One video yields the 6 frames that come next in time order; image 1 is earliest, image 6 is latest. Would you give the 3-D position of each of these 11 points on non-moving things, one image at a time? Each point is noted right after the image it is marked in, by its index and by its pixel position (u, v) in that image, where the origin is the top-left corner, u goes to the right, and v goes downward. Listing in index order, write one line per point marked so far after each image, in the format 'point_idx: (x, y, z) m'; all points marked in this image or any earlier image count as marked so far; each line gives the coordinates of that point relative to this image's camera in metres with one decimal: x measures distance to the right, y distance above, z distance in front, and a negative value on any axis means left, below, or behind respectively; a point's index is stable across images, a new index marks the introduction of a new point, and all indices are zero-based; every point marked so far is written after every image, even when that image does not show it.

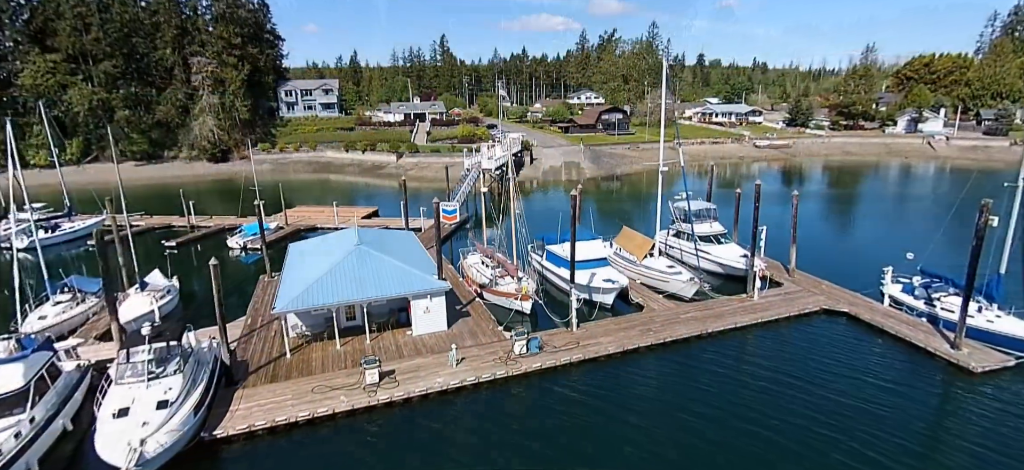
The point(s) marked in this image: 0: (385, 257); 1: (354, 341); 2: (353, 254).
0: (-5.1, -0.9, +18.6) m
1: (-5.8, -3.9, +17.2) m
2: (-6.3, -0.7, +18.5) m
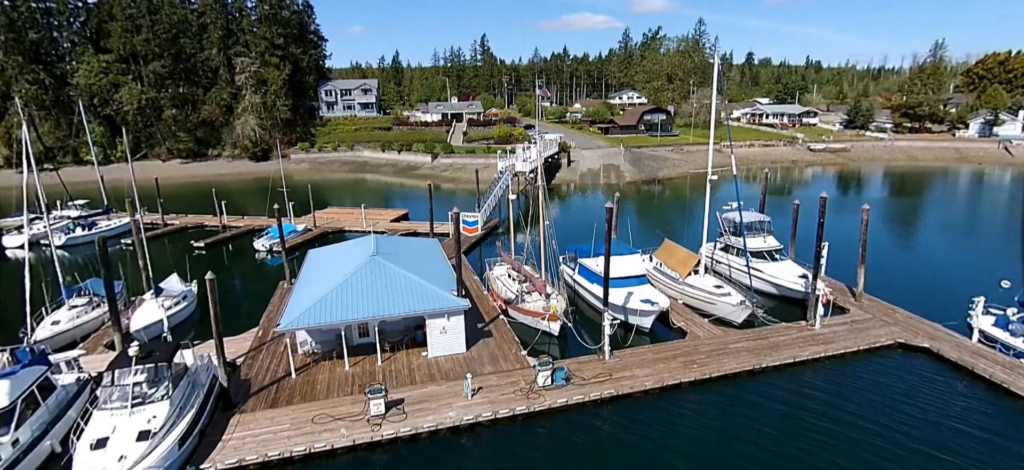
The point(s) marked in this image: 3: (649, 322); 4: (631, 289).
0: (-4.1, -1.3, +17.2) m
1: (-5.0, -4.3, +15.9) m
2: (-5.3, -1.1, +17.2) m
3: (+5.3, -3.4, +18.2) m
4: (+5.0, -2.2, +19.4) m
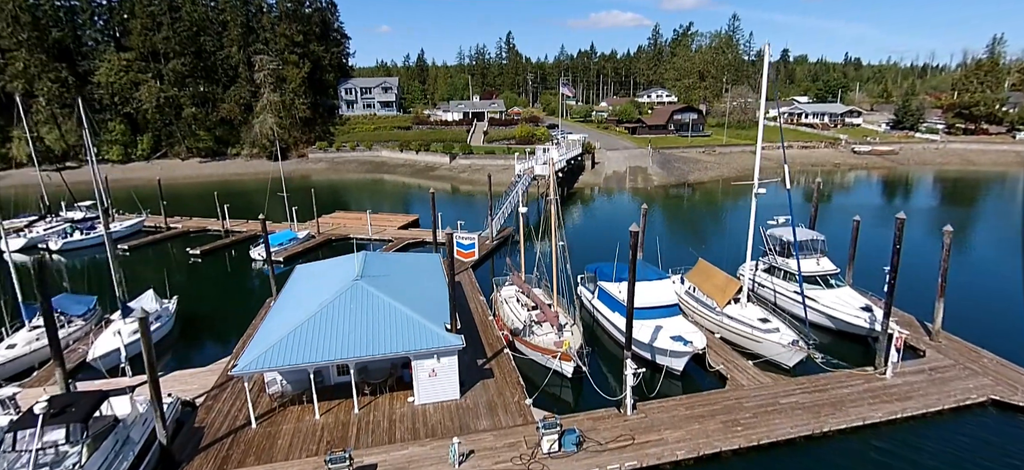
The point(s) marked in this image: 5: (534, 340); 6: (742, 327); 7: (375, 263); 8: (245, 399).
0: (-4.0, -2.0, +14.7) m
1: (-5.0, -5.0, +13.5) m
2: (-5.2, -1.8, +14.8) m
3: (+5.5, -4.2, +15.2) m
4: (+5.2, -3.1, +16.4) m
5: (+0.8, -3.7, +16.3) m
6: (+8.2, -3.3, +16.7) m
7: (-5.0, -1.0, +17.0) m
8: (-7.9, -4.9, +13.9) m
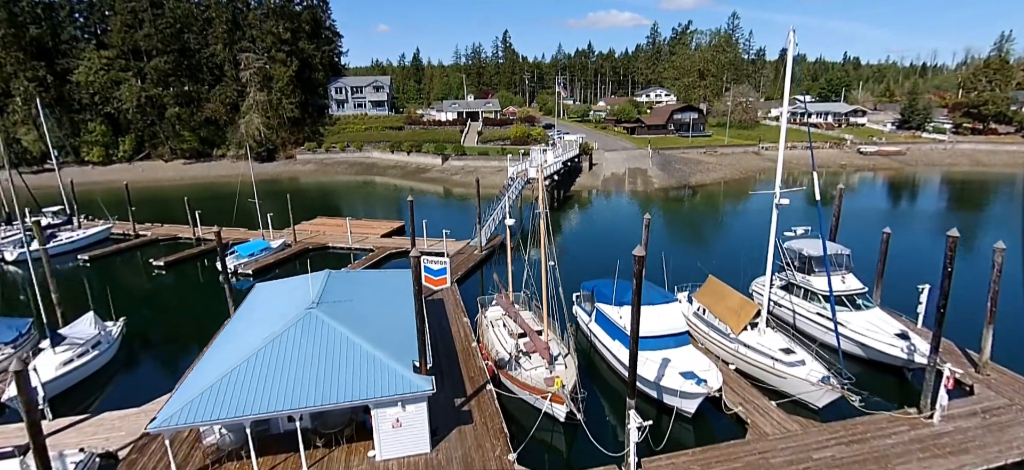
0: (-4.5, -2.5, +12.4) m
1: (-5.4, -5.5, +11.2) m
2: (-5.7, -2.3, +12.5) m
3: (+5.0, -4.7, +12.9) m
4: (+4.7, -3.6, +14.2) m
5: (+0.3, -4.2, +14.1) m
6: (+7.7, -3.8, +14.5) m
7: (-5.5, -1.6, +14.8) m
8: (-8.4, -5.4, +11.7) m
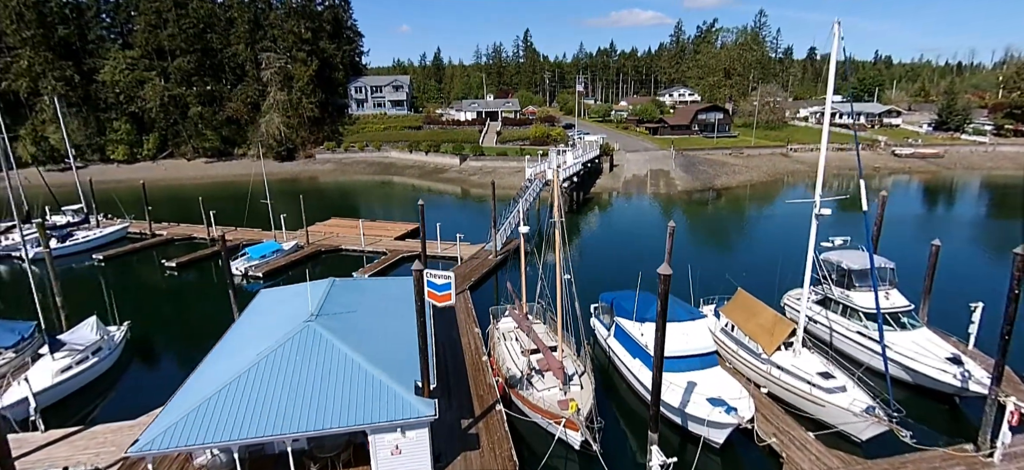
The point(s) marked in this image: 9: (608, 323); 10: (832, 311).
0: (-4.2, -2.8, +11.6) m
1: (-5.2, -5.7, +10.4) m
2: (-5.4, -2.6, +11.8) m
3: (+5.3, -5.1, +11.8) m
4: (+5.0, -3.9, +13.0) m
5: (+0.6, -4.5, +13.1) m
6: (+8.0, -4.2, +13.2) m
7: (-5.1, -1.8, +14.0) m
8: (-8.2, -5.6, +11.0) m
9: (+3.4, -3.2, +16.9) m
10: (+11.5, -2.7, +17.0) m
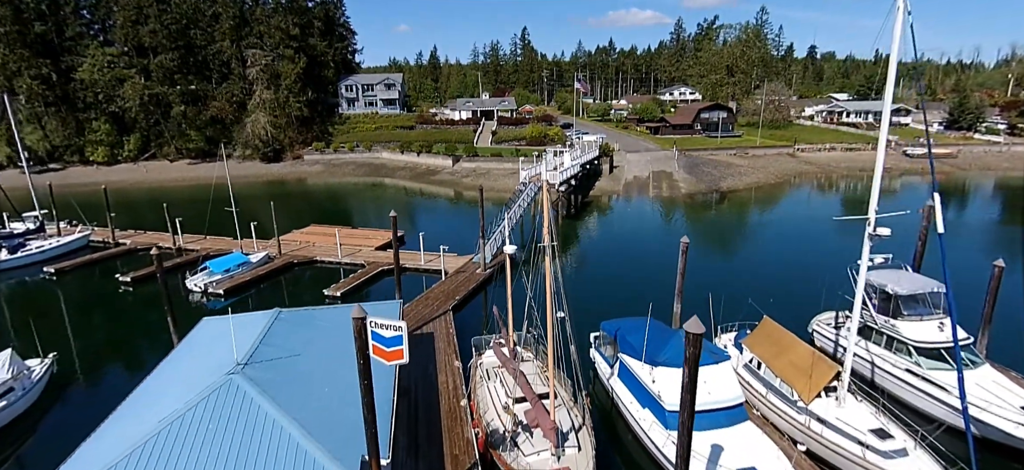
0: (-4.6, -3.4, +9.1) m
1: (-5.7, -6.3, +7.9) m
2: (-5.8, -3.1, +9.2) m
3: (+4.8, -5.7, +9.2) m
4: (+4.6, -4.5, +10.5) m
5: (+0.2, -5.1, +10.5) m
6: (+7.6, -4.8, +10.6) m
7: (-5.5, -2.4, +11.4) m
8: (-8.6, -6.2, +8.5) m
9: (+3.0, -3.7, +14.3) m
10: (+11.1, -3.3, +14.4) m
